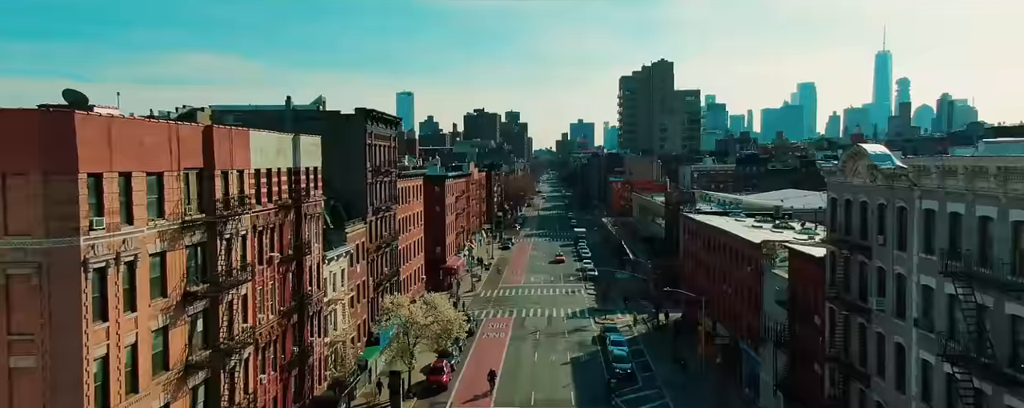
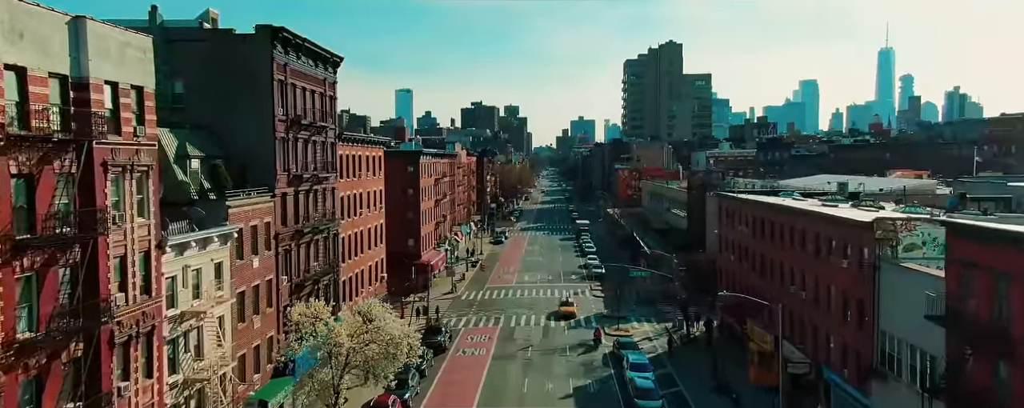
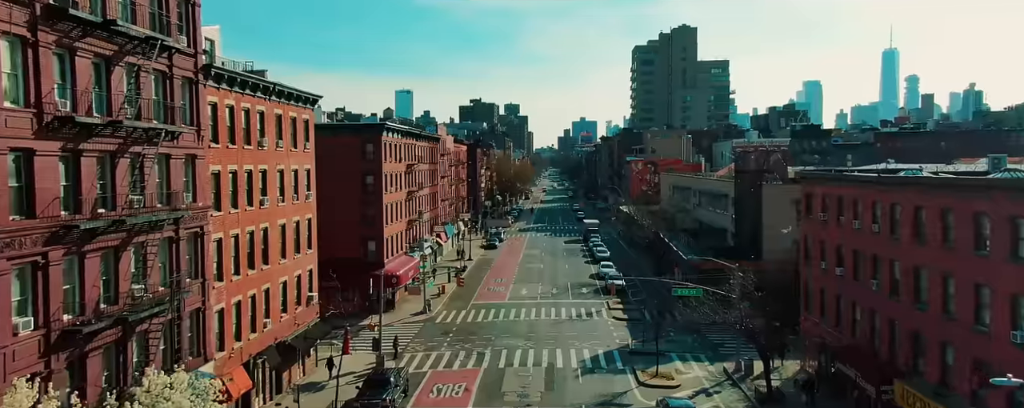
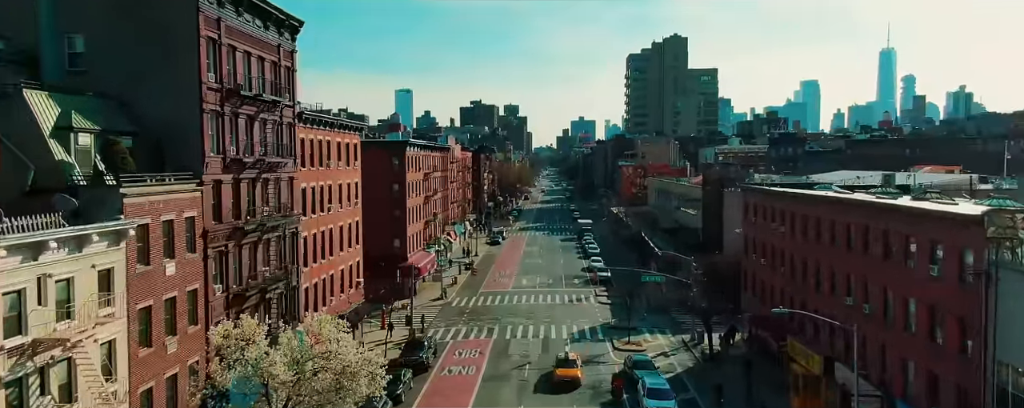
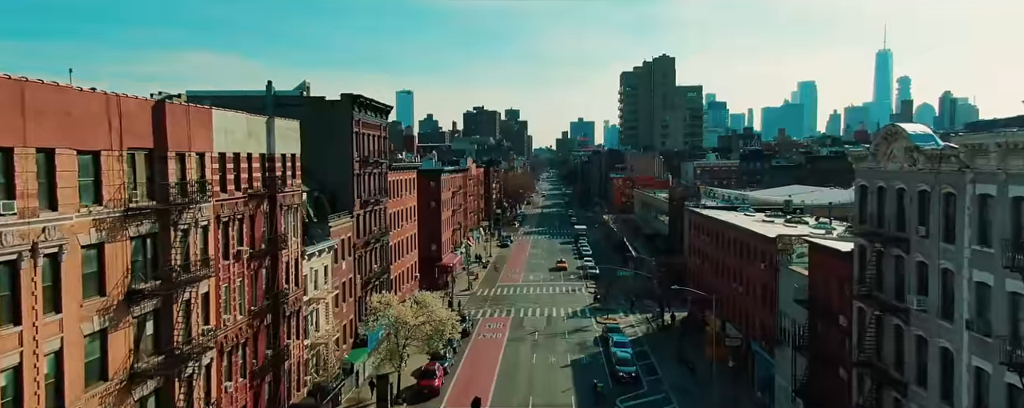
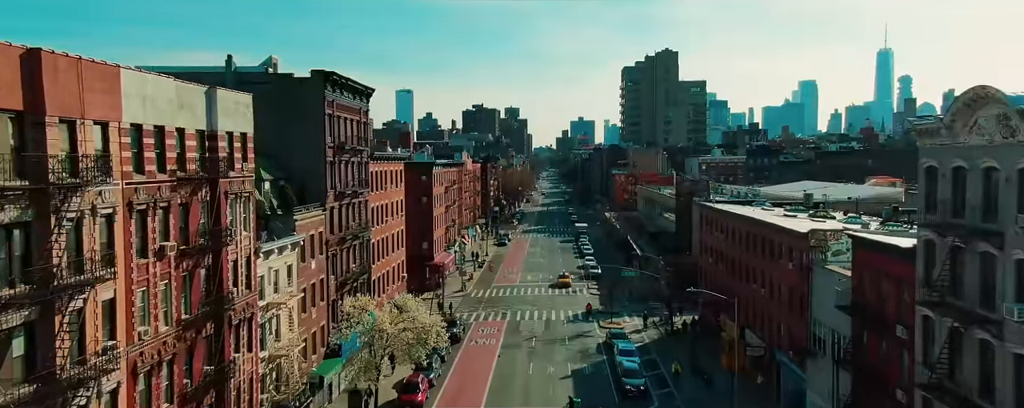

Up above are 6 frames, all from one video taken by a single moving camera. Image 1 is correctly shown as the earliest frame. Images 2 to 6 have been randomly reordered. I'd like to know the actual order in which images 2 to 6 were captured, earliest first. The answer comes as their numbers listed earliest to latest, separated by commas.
5, 6, 2, 4, 3
